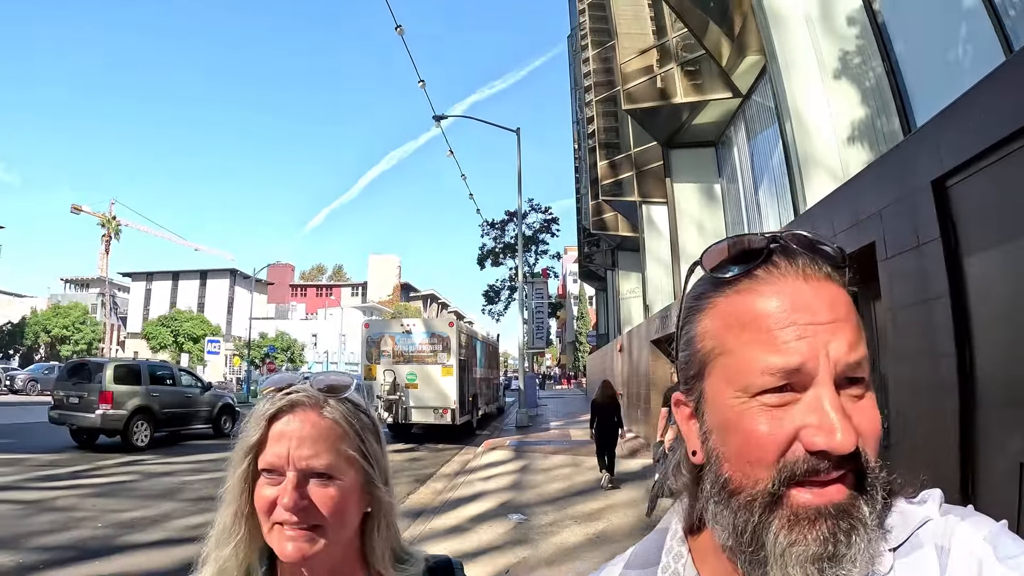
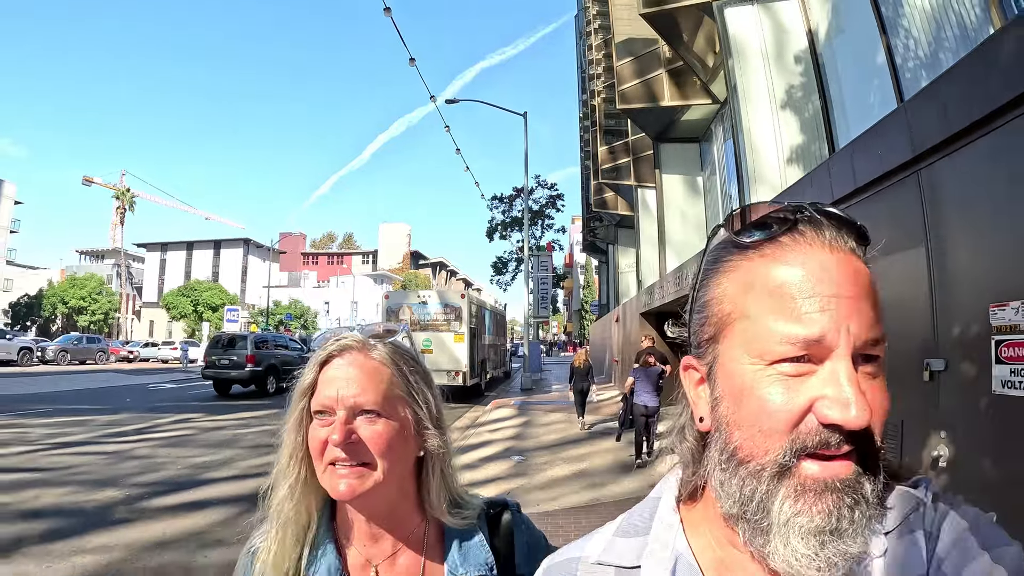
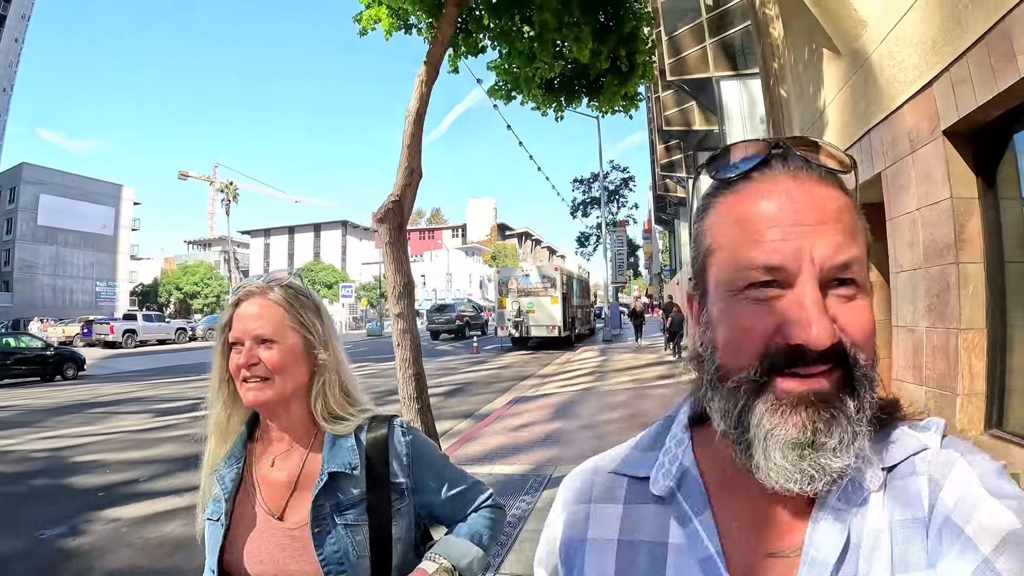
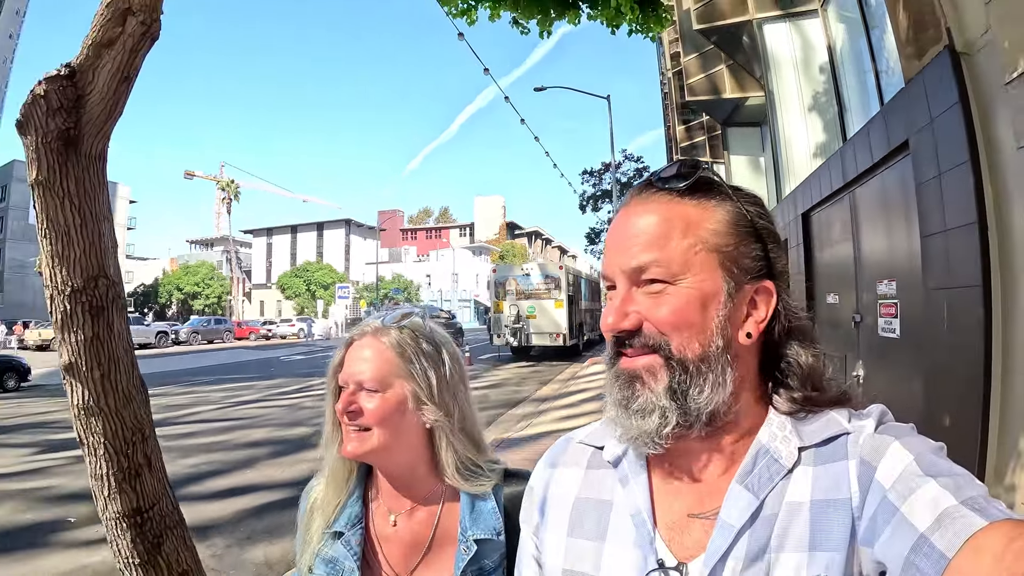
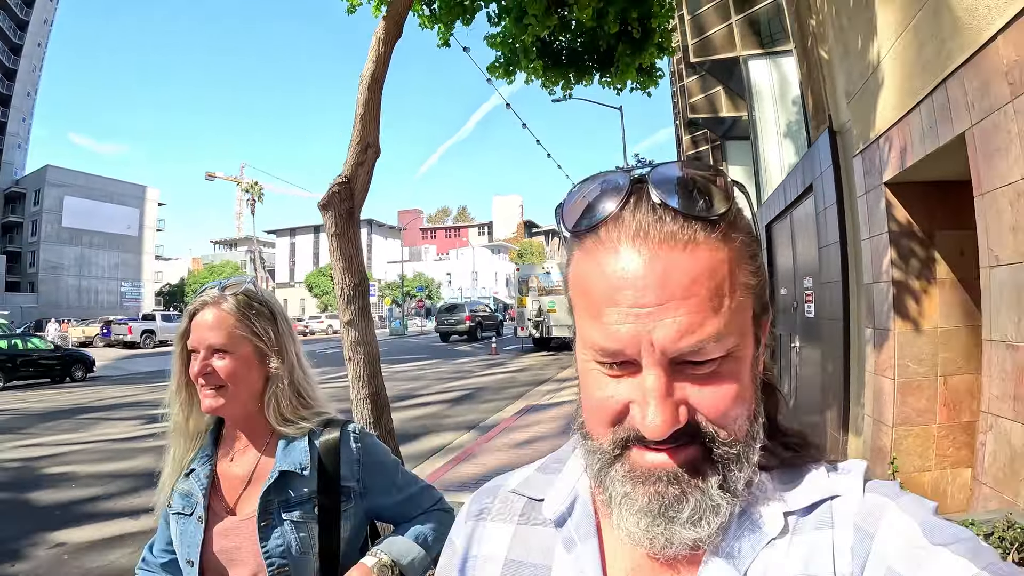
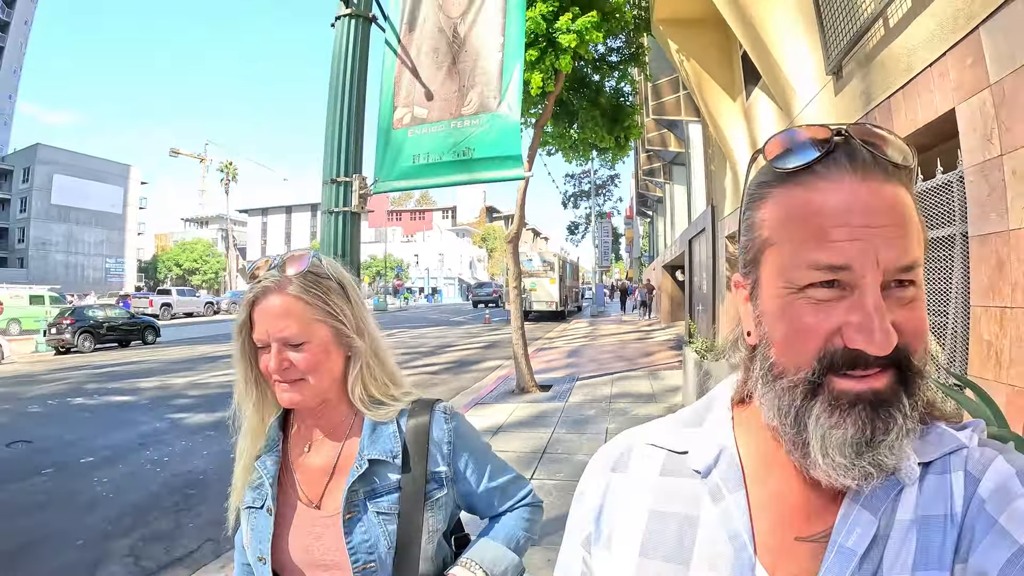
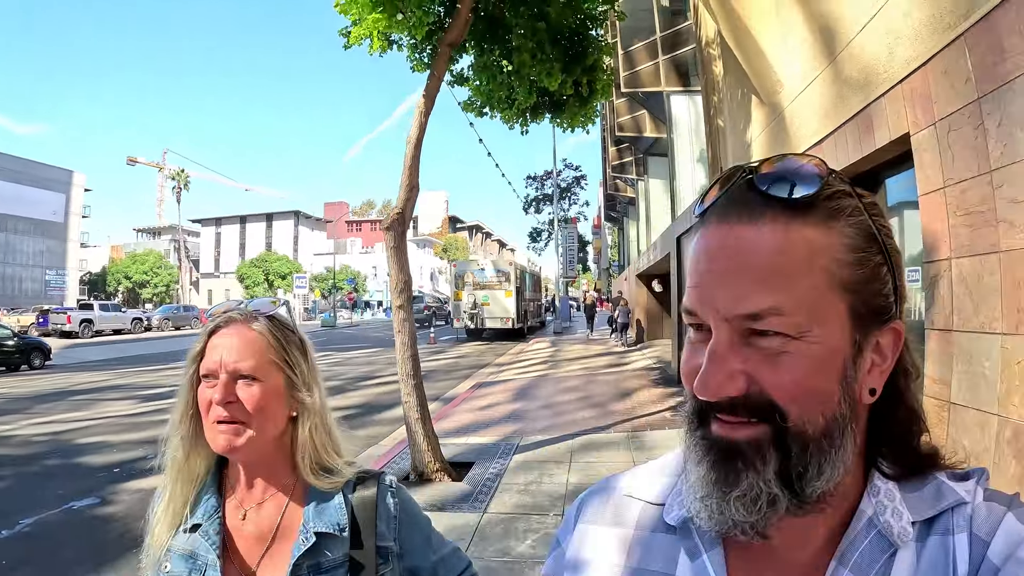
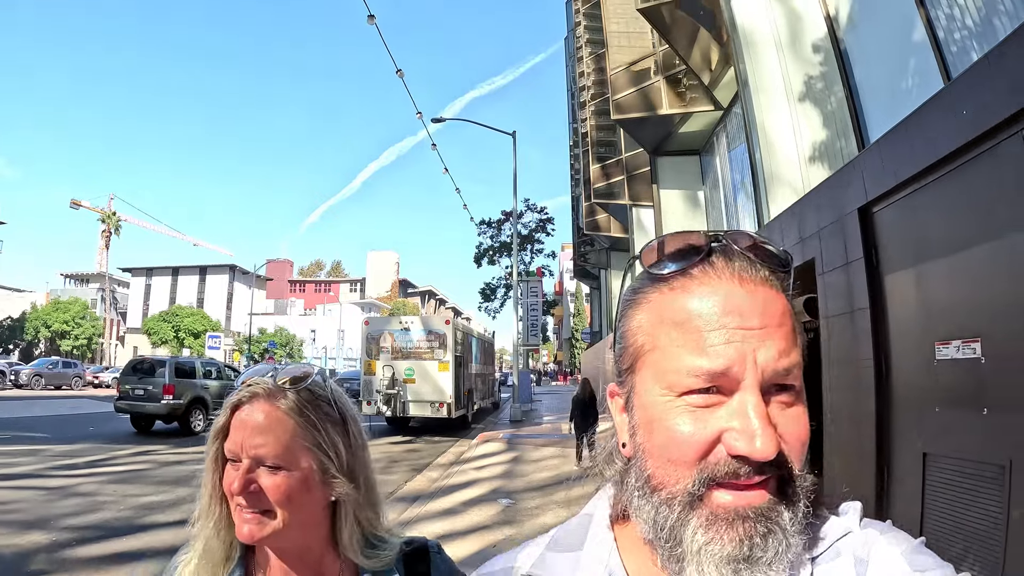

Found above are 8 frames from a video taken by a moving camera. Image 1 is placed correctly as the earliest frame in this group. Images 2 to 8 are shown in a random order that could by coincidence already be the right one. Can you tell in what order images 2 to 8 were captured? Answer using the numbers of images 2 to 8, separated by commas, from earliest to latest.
8, 2, 4, 5, 3, 7, 6
